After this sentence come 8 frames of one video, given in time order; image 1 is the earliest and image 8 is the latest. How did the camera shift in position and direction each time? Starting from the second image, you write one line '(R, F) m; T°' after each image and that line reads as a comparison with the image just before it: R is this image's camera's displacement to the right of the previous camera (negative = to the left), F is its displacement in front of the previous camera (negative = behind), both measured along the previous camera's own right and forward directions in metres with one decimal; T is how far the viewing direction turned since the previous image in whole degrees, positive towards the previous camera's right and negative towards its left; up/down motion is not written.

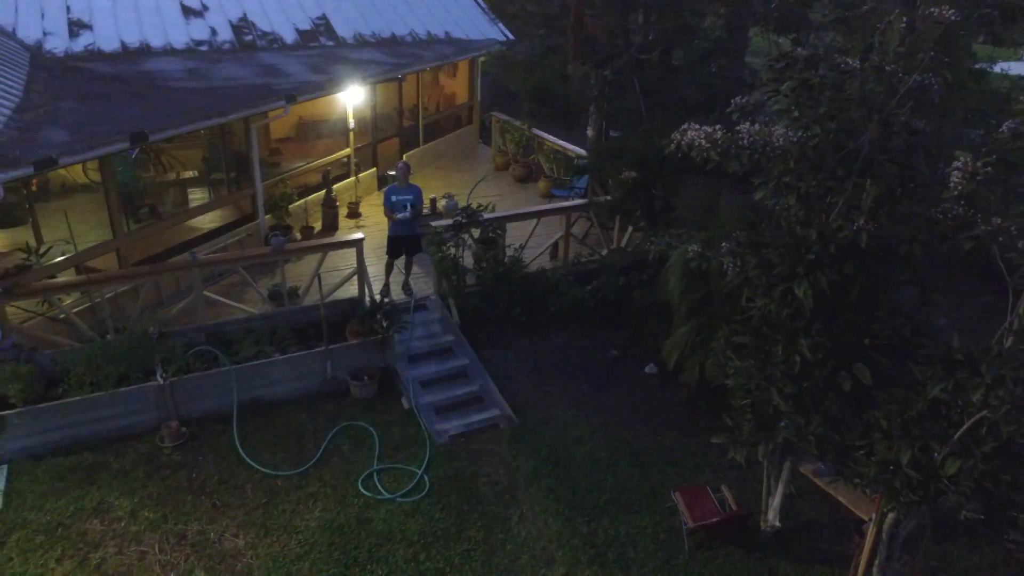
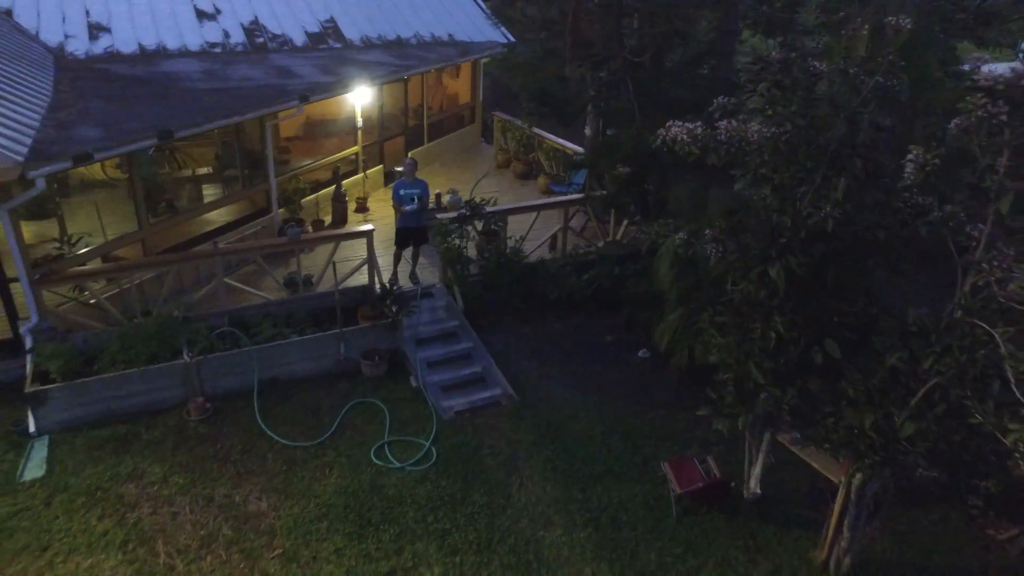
(0.0, -0.5) m; 0°
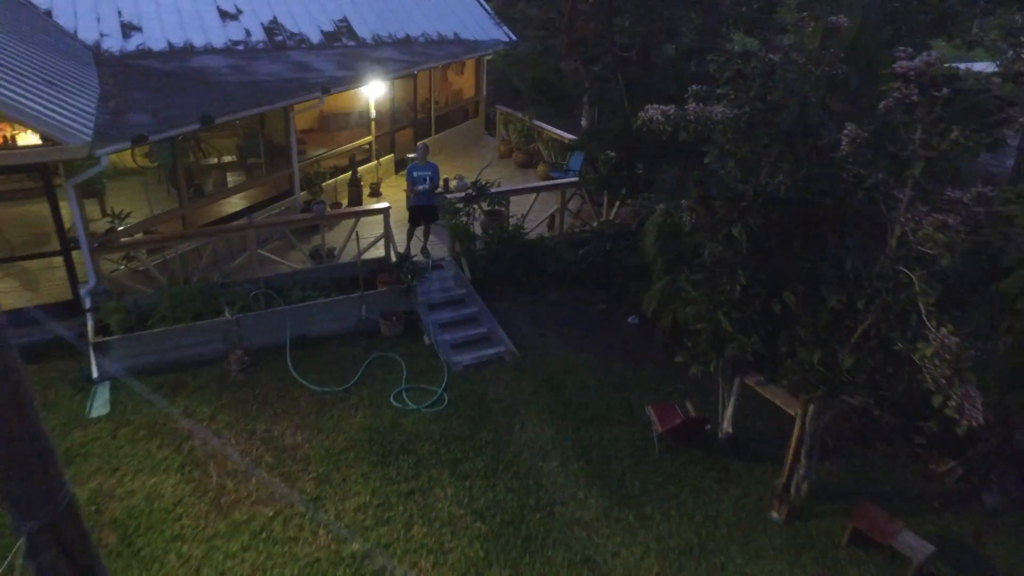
(0.0, -1.0) m; 0°
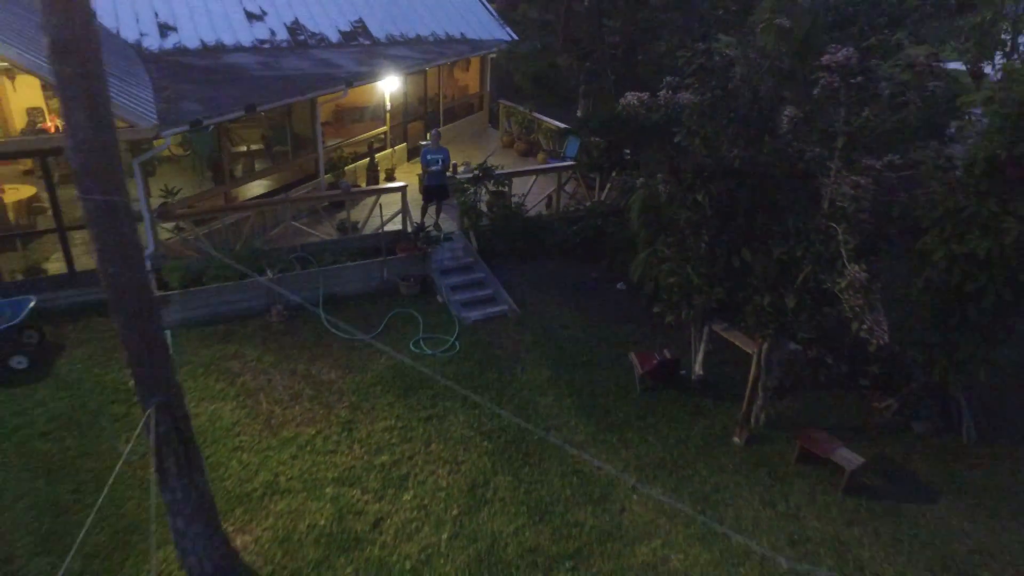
(0.0, -1.3) m; 0°
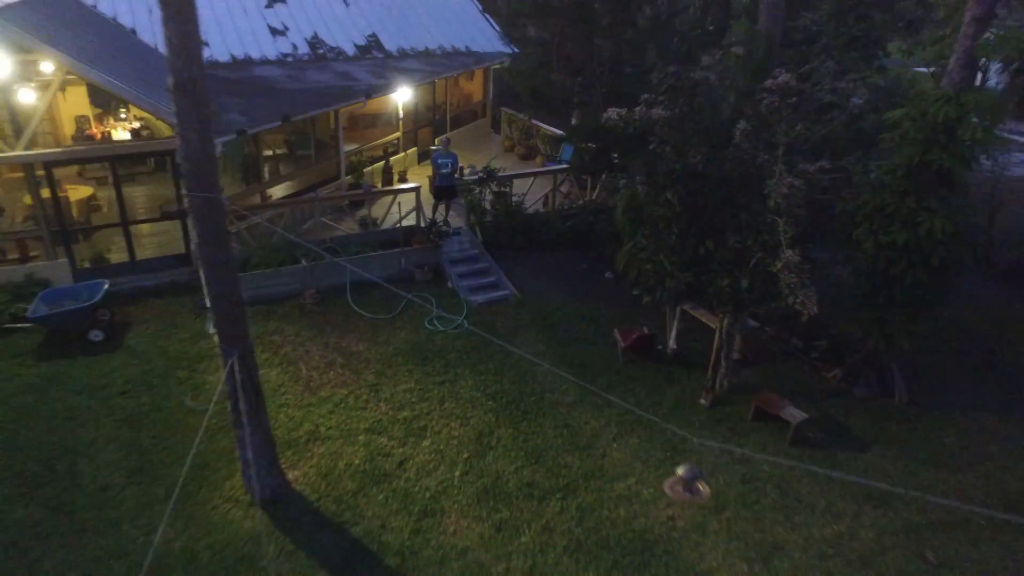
(0.0, -1.5) m; 0°
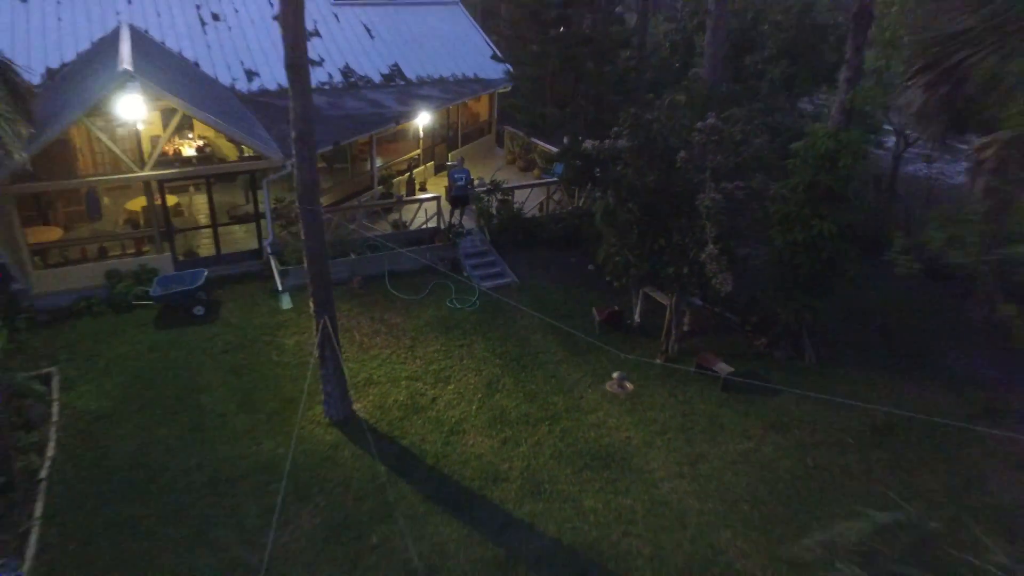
(0.0, -3.2) m; 0°
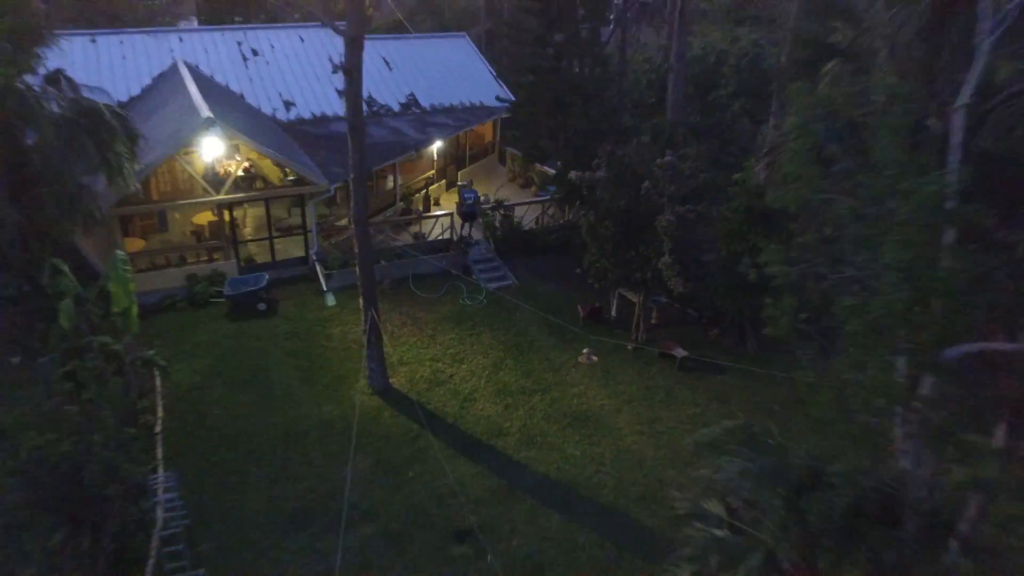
(0.0, -3.3) m; 0°
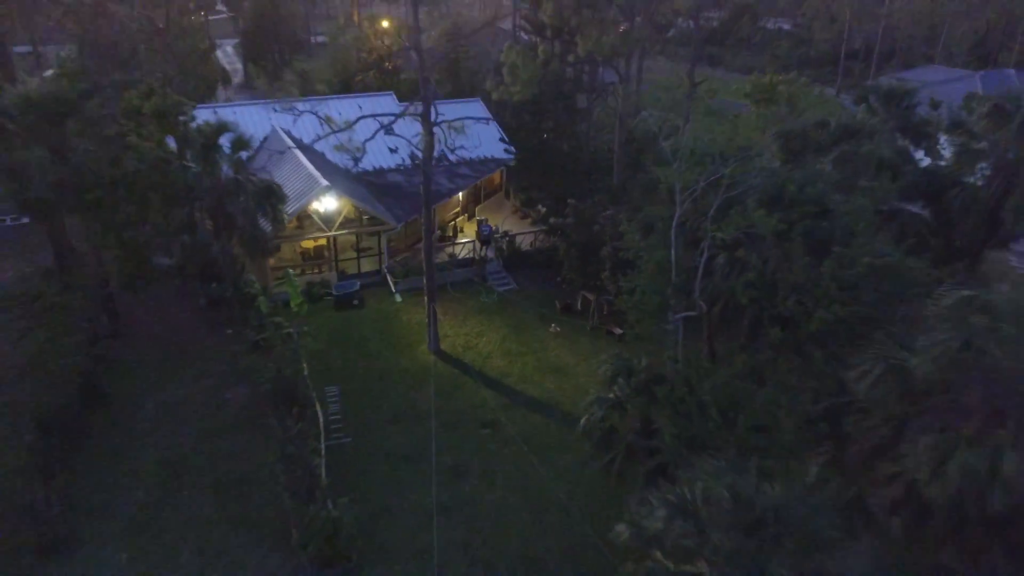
(0.0, -9.6) m; 0°
